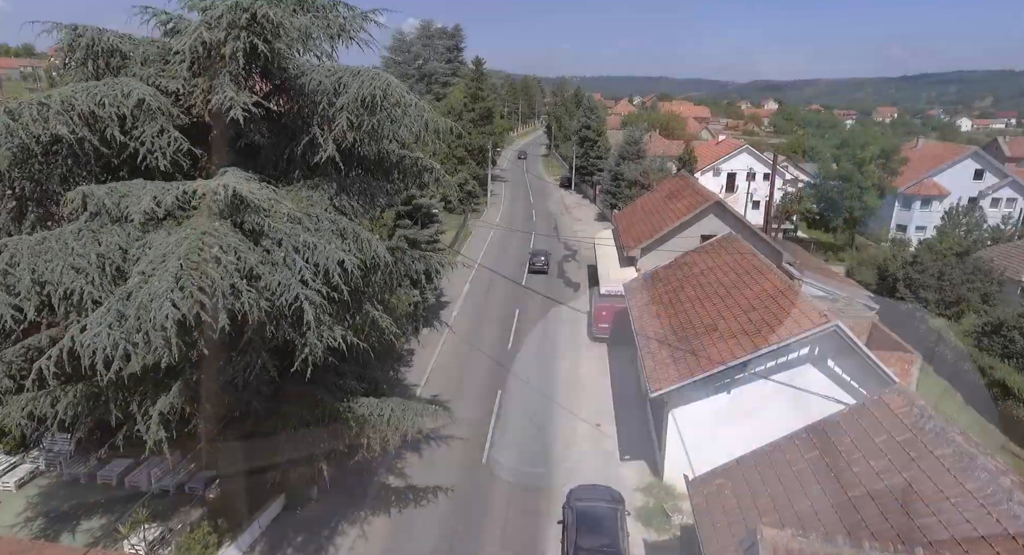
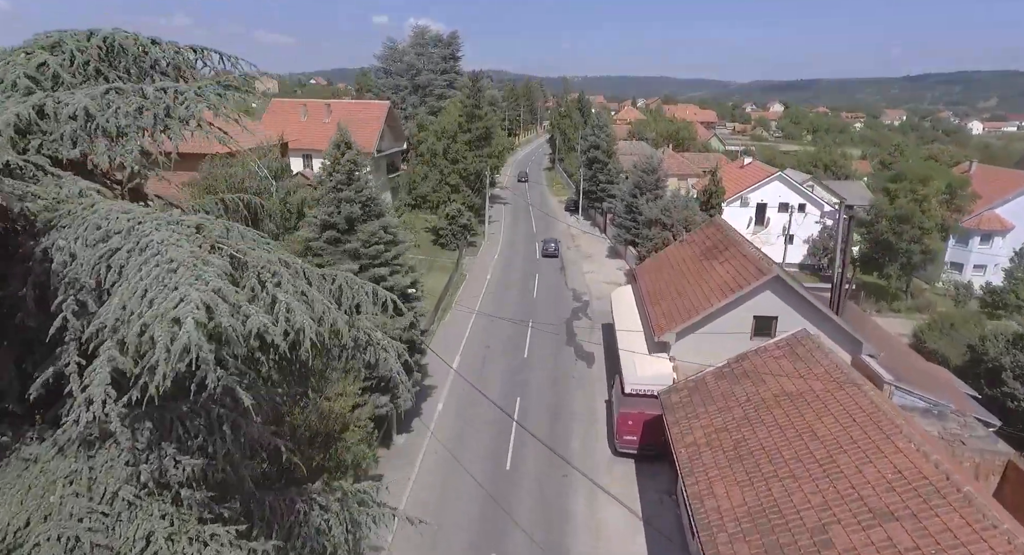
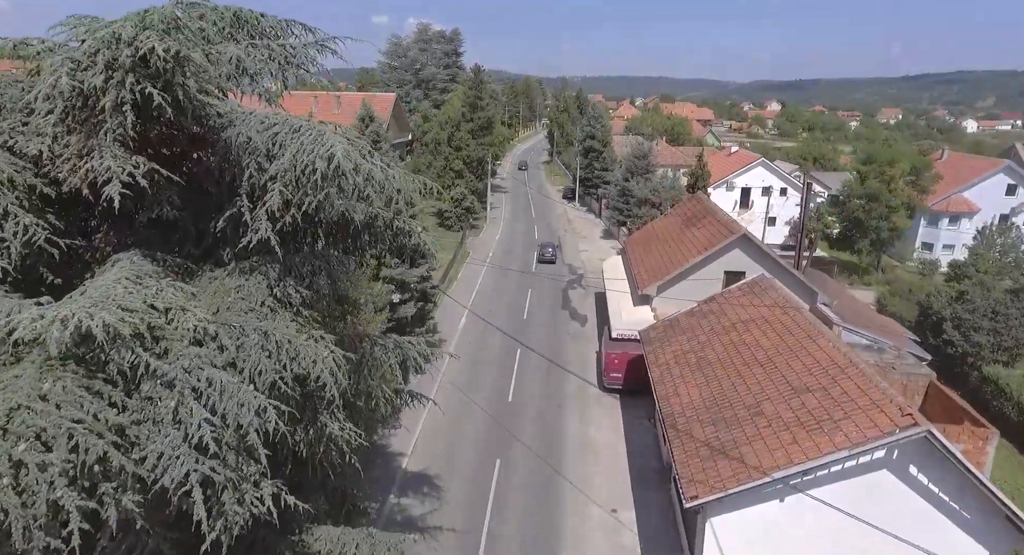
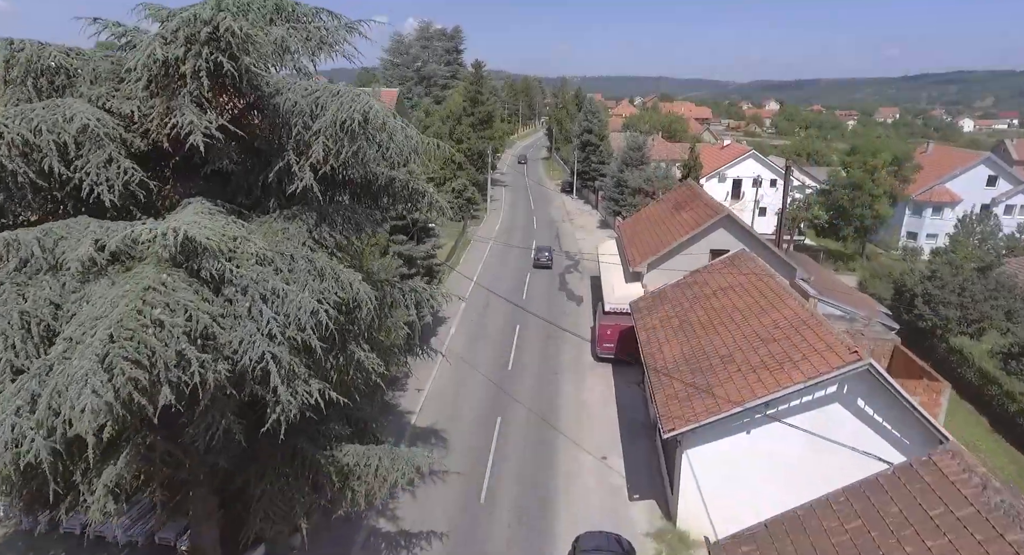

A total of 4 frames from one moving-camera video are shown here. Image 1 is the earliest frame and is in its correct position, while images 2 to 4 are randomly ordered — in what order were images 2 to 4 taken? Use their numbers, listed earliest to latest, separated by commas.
4, 3, 2
